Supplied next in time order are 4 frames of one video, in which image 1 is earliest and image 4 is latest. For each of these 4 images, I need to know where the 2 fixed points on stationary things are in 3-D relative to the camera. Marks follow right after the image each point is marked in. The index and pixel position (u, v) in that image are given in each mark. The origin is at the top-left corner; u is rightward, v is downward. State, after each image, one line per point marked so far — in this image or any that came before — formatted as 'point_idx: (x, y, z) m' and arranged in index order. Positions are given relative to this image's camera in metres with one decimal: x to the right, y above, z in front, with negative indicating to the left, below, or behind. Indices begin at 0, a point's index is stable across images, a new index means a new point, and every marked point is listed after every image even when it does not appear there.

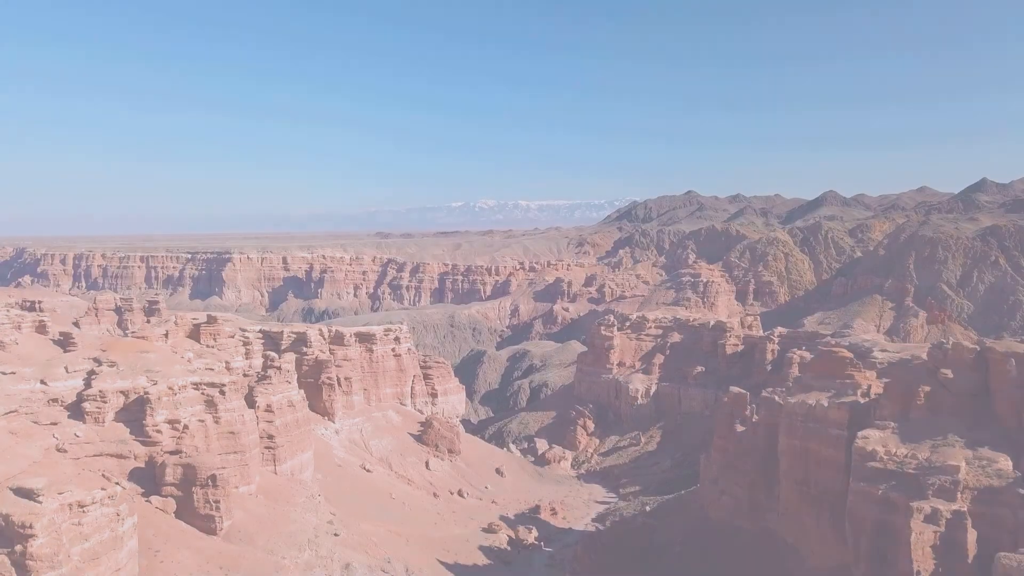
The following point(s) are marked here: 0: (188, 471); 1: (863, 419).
0: (-7.5, -4.2, +17.1) m
1: (+8.4, -3.1, +17.6) m
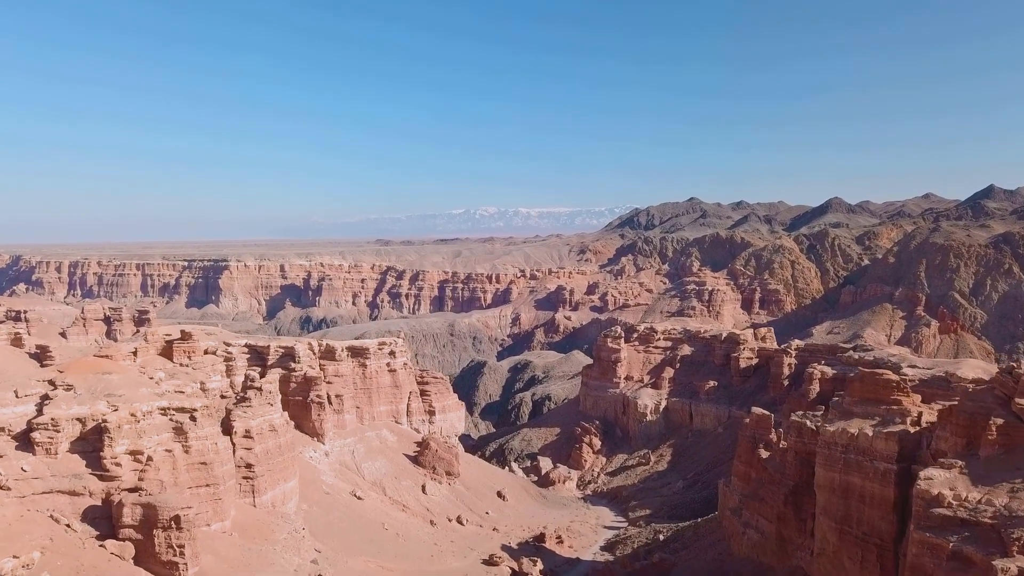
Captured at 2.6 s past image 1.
0: (-7.4, -4.5, +15.0) m
1: (+8.5, -3.4, +15.6) m
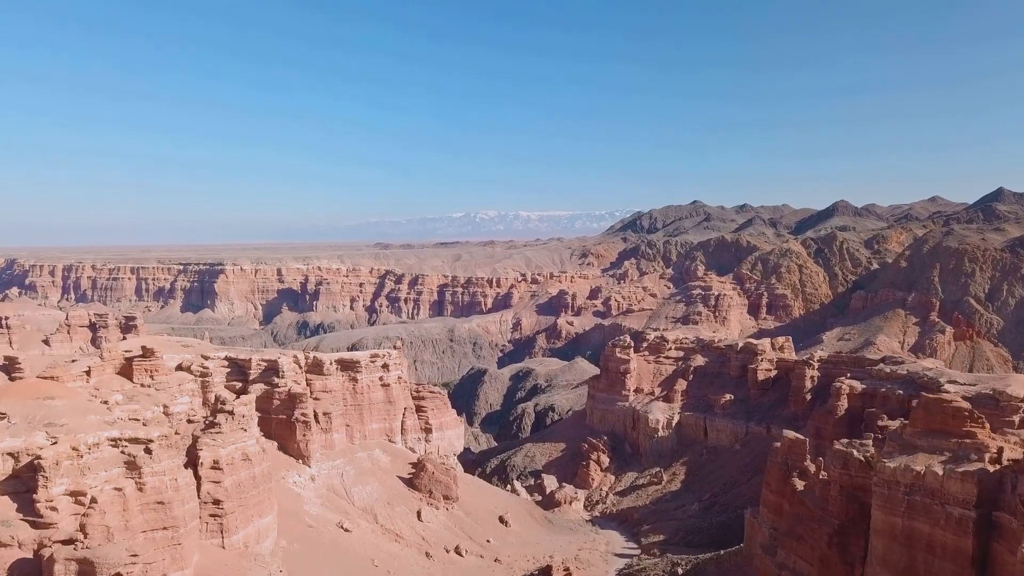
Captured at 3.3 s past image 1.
0: (-7.2, -4.7, +12.6) m
1: (+8.6, -3.6, +13.2) m
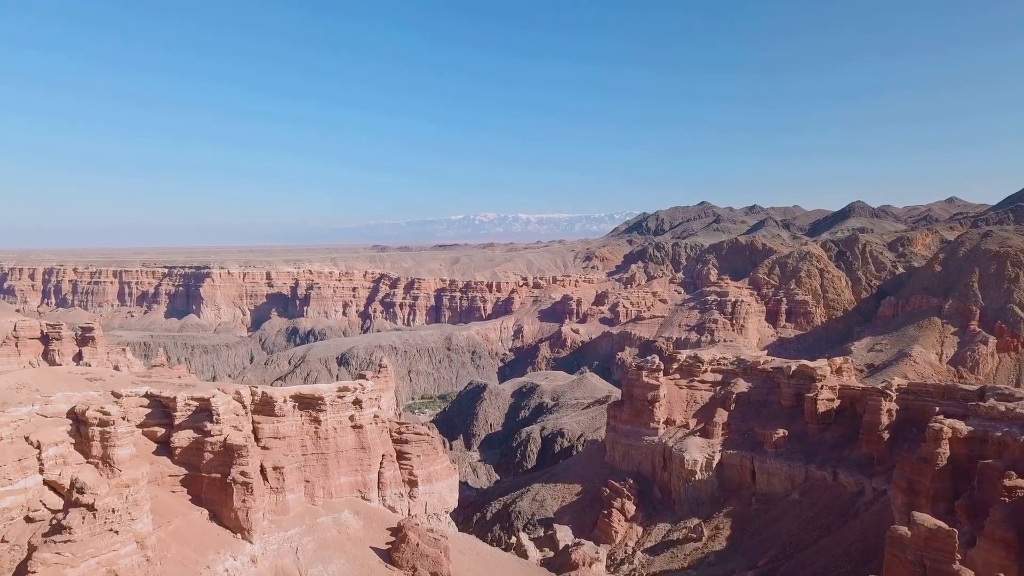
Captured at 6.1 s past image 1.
0: (-7.0, -5.1, +6.2) m
1: (+8.8, -4.0, +6.7) m
